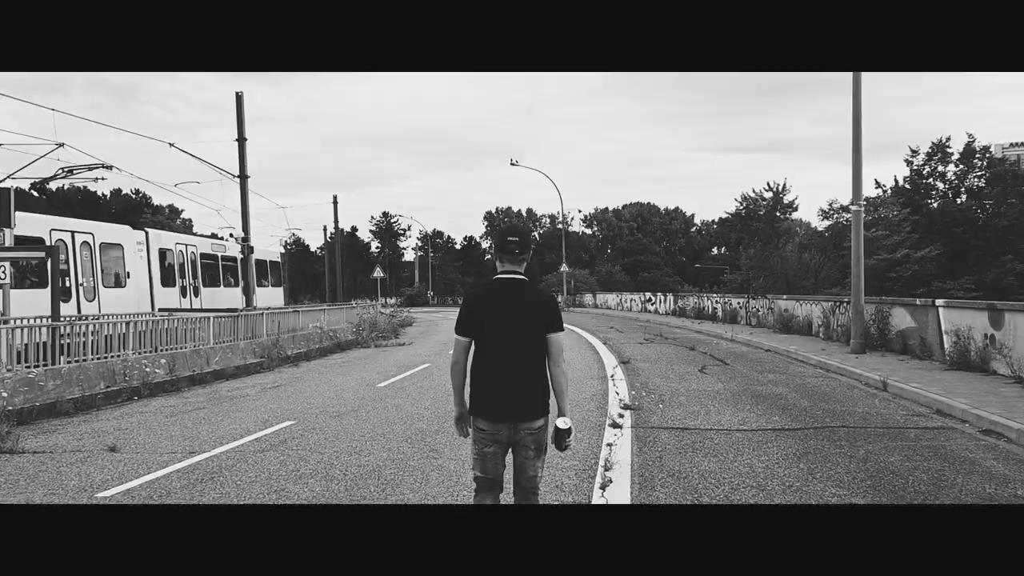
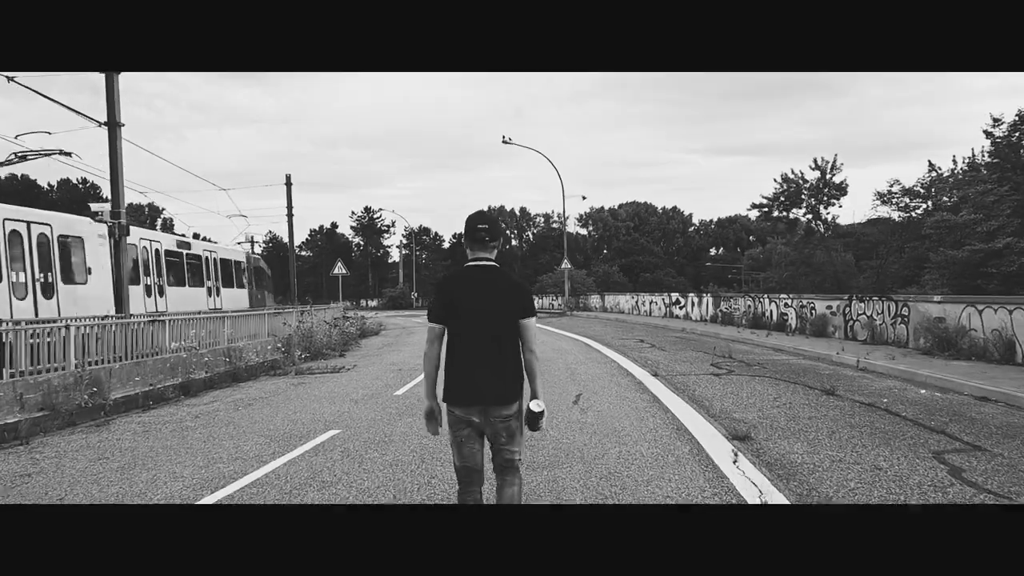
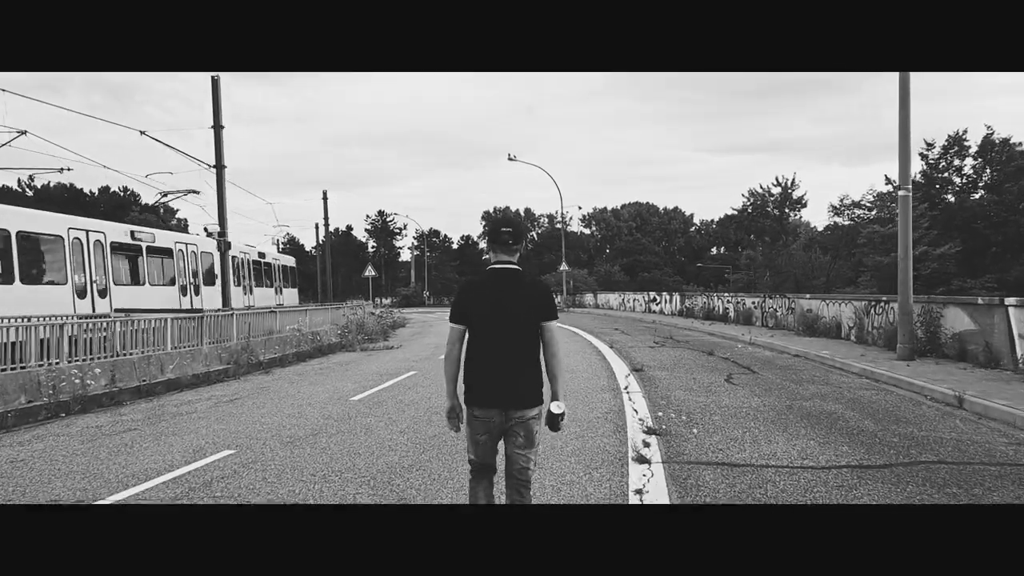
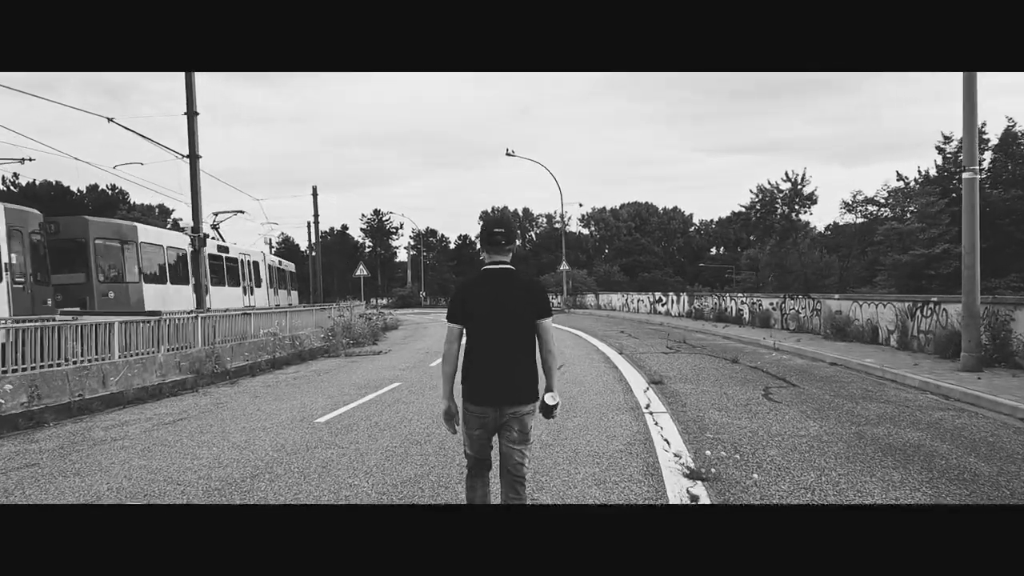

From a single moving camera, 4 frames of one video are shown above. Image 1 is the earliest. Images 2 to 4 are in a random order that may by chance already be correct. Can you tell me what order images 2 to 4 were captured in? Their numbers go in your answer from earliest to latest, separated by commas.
3, 4, 2
